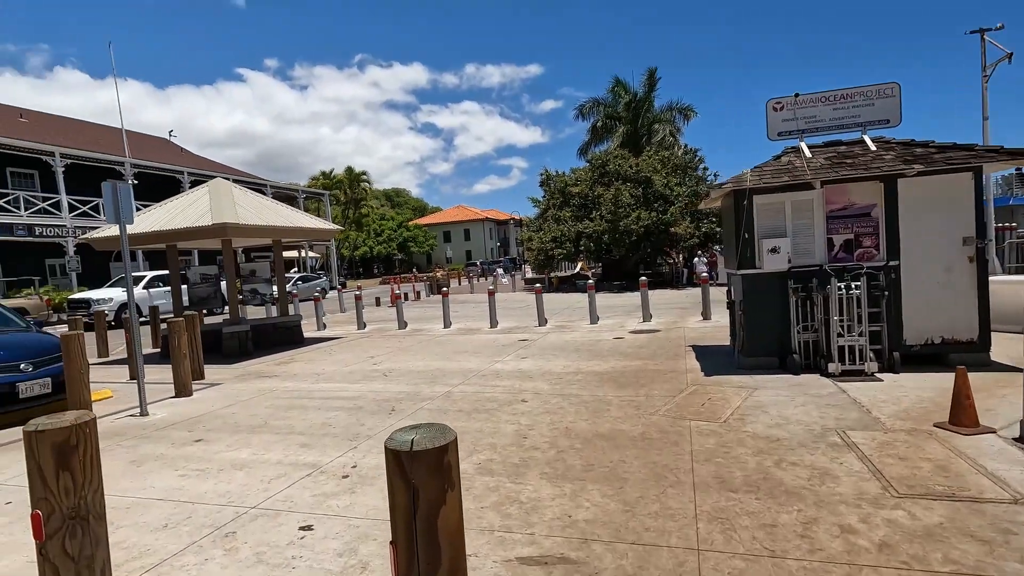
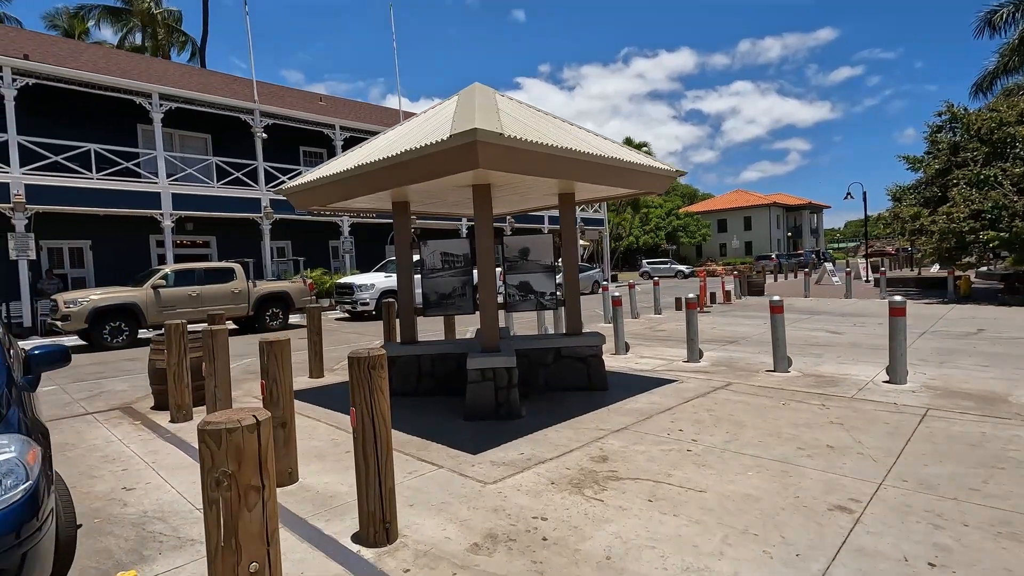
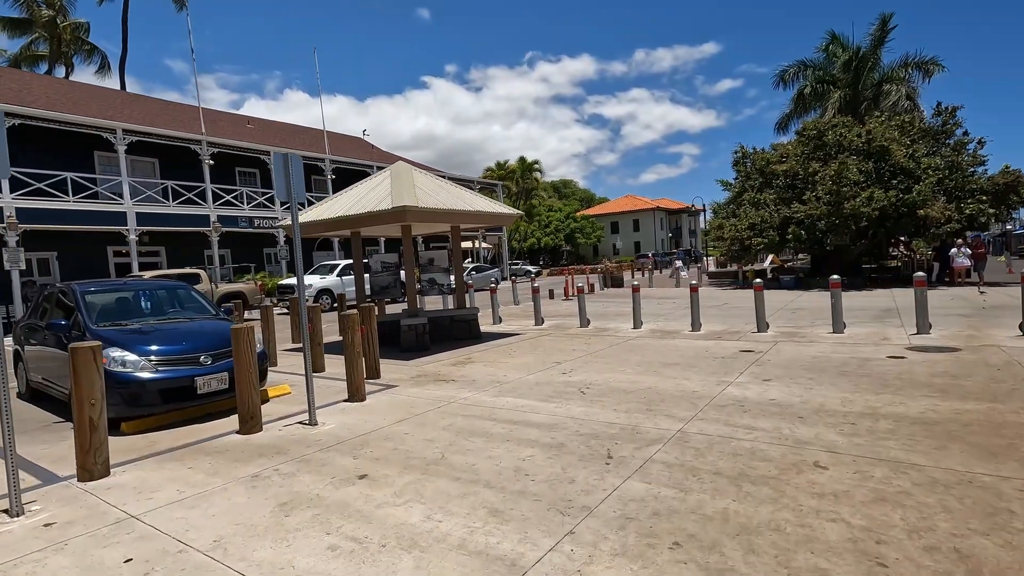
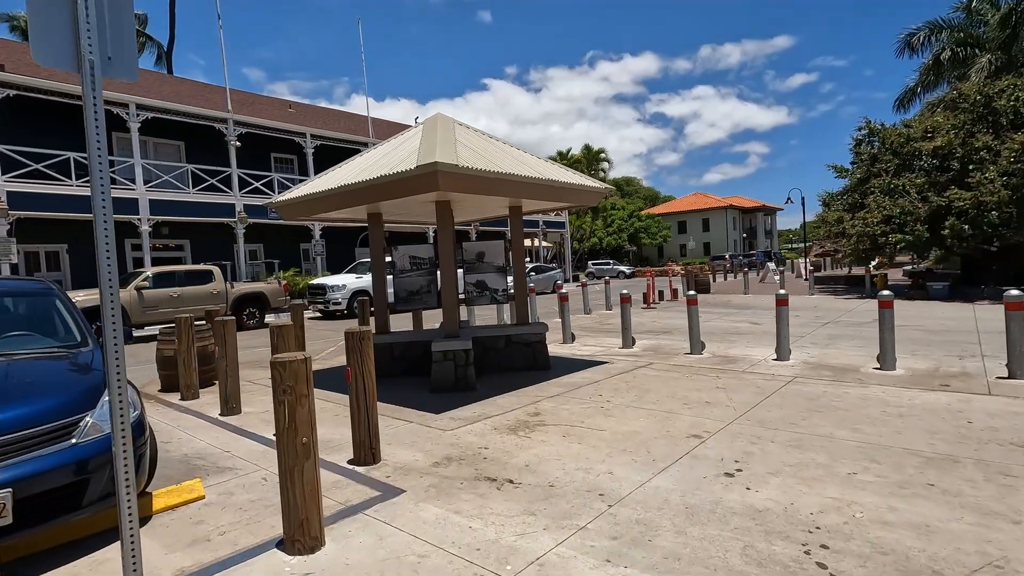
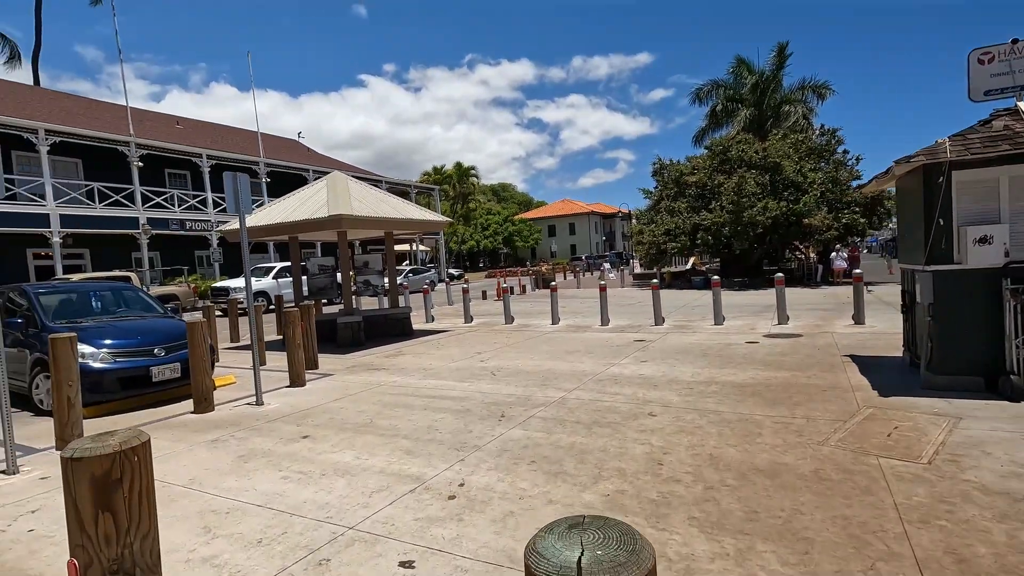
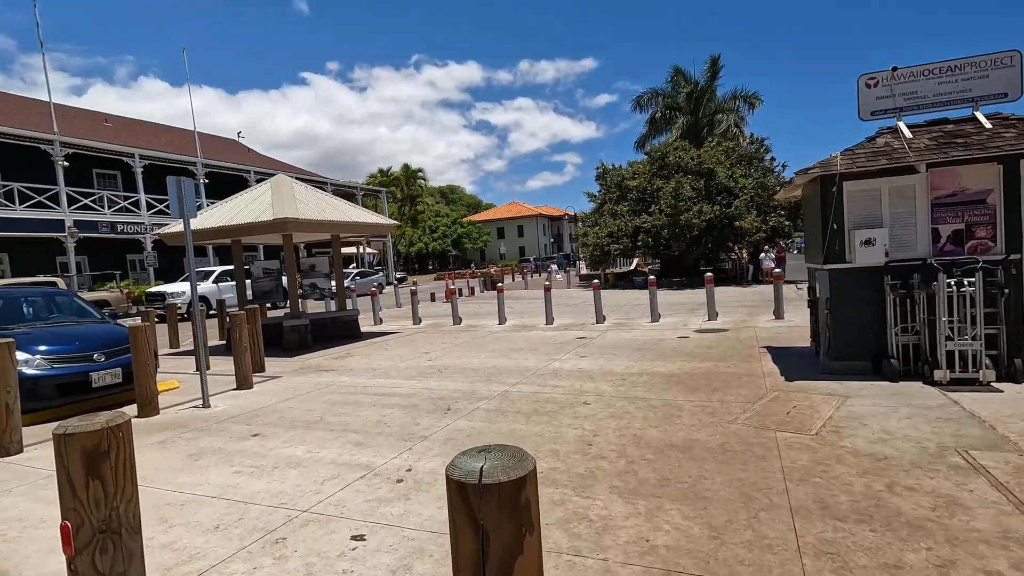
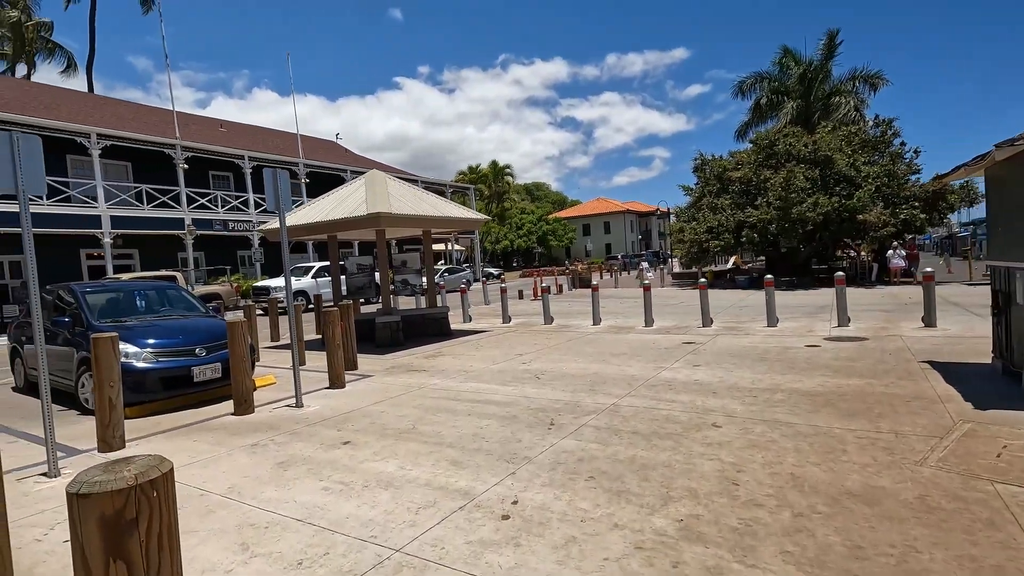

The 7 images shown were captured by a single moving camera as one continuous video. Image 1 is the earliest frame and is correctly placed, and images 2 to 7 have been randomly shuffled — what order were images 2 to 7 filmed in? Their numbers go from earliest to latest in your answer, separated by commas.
6, 5, 7, 3, 4, 2
